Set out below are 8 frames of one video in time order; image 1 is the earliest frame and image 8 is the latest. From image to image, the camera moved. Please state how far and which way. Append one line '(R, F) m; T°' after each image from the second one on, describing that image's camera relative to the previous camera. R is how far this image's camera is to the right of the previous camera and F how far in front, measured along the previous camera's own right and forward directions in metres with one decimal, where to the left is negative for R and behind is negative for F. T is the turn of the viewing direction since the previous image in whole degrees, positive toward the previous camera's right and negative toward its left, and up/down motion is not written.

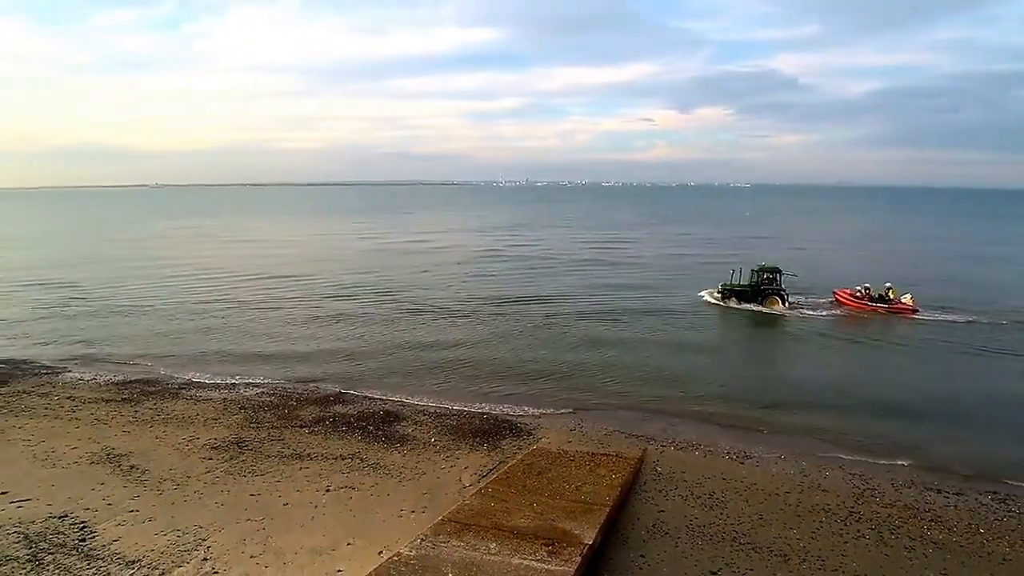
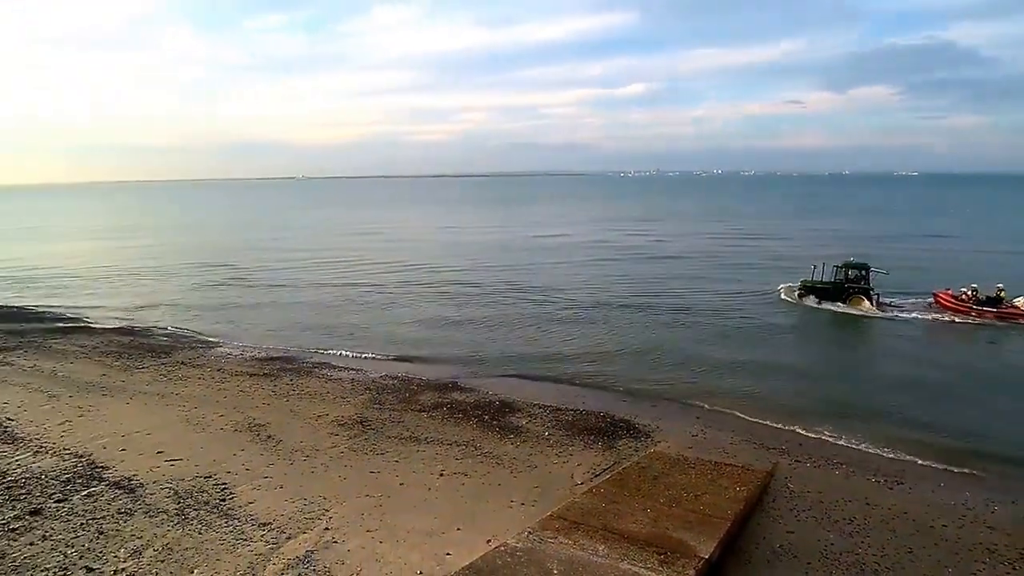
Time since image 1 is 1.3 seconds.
(0.0, +0.3) m; -10°
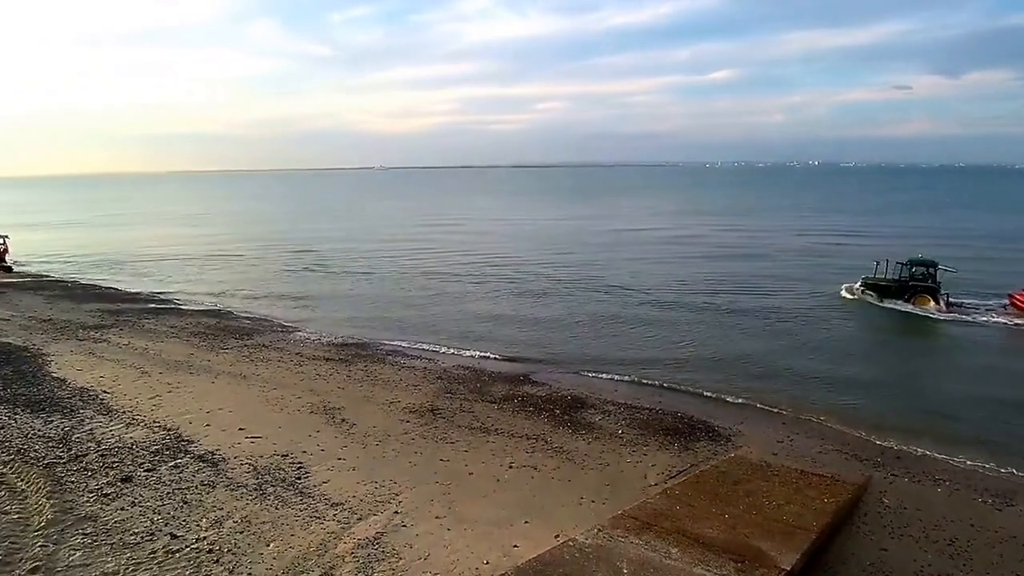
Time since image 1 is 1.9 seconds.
(-0.1, +0.2) m; -6°
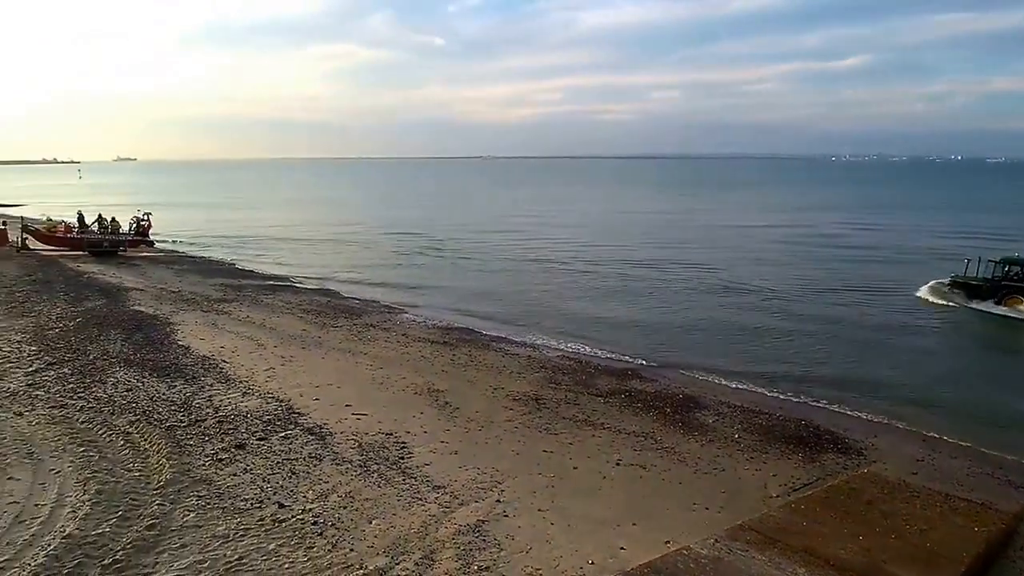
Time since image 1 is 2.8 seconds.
(-0.2, +0.5) m; -8°
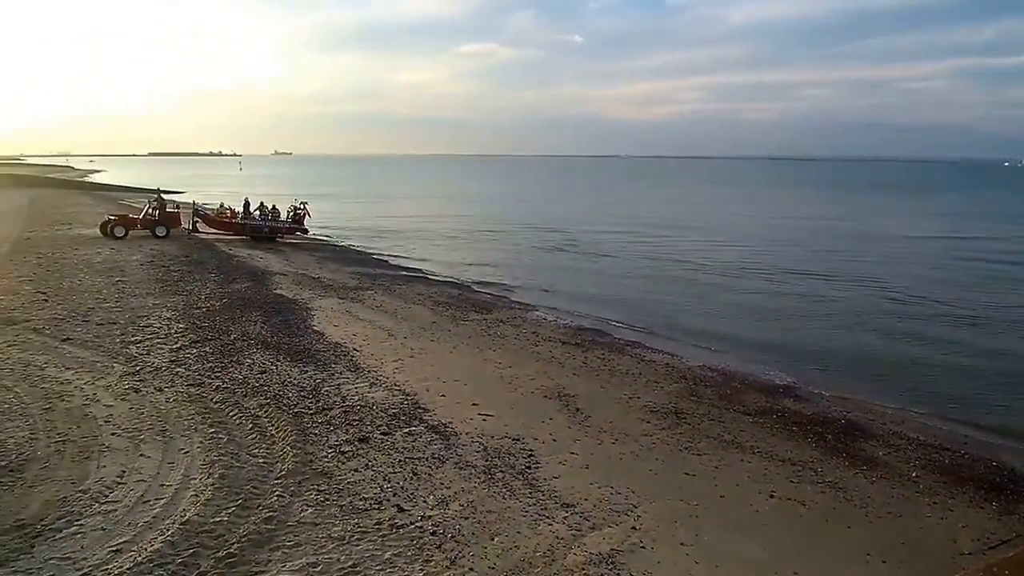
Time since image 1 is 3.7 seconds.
(-0.3, +1.0) m; -10°
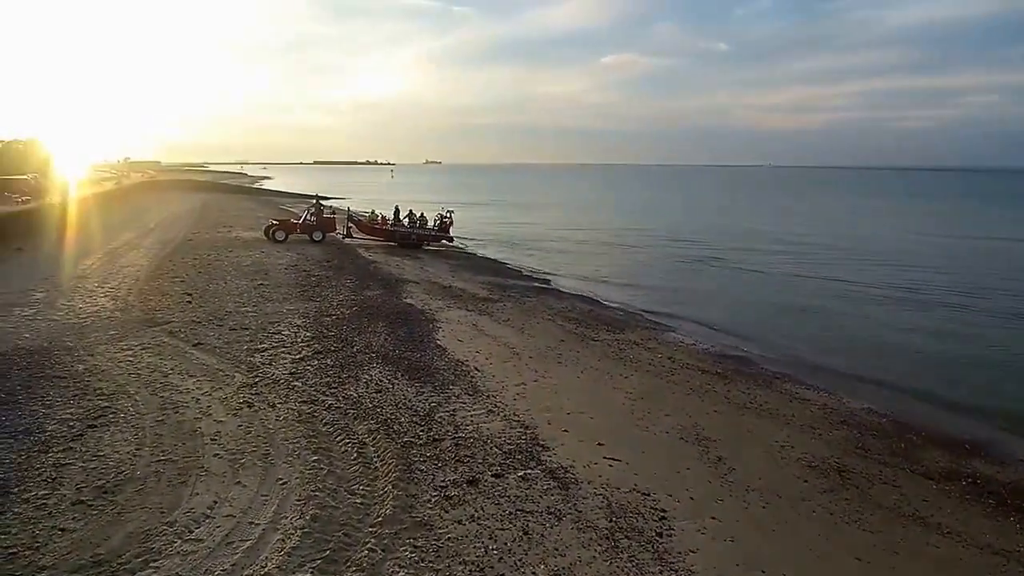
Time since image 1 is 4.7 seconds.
(0.0, +1.3) m; -11°
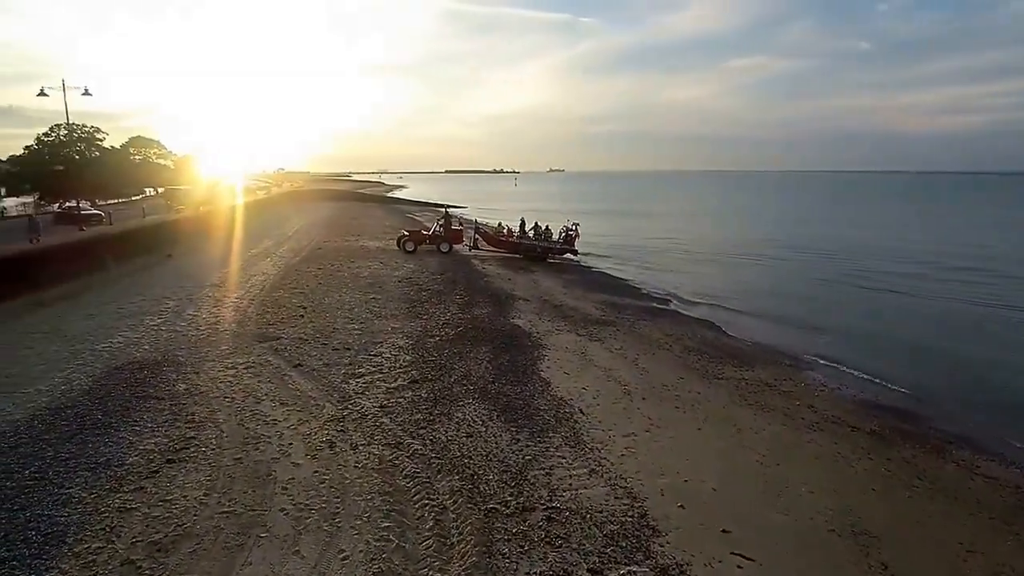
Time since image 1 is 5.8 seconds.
(+0.2, +1.5) m; -10°
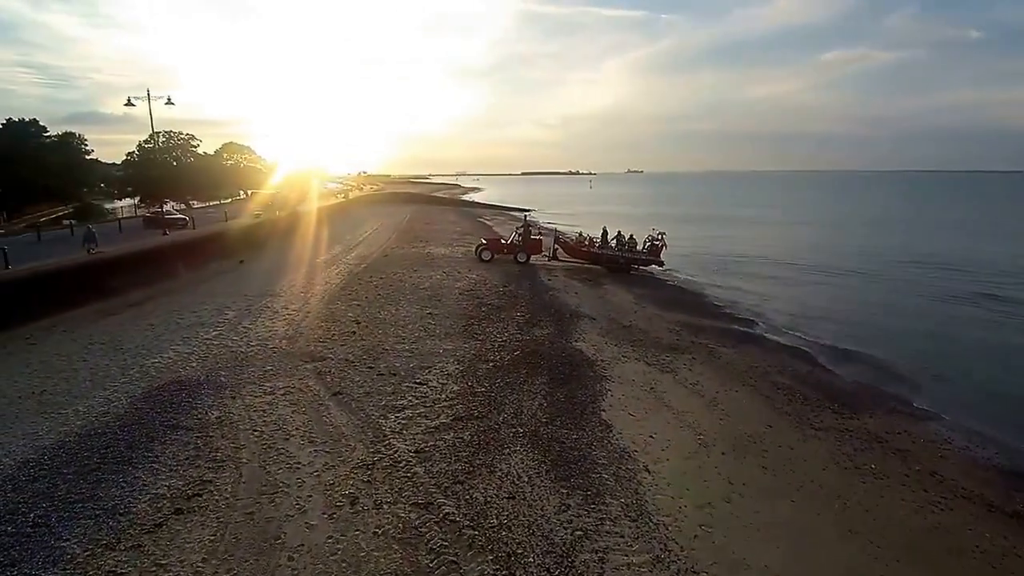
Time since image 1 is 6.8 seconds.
(+0.3, +1.5) m; -6°
